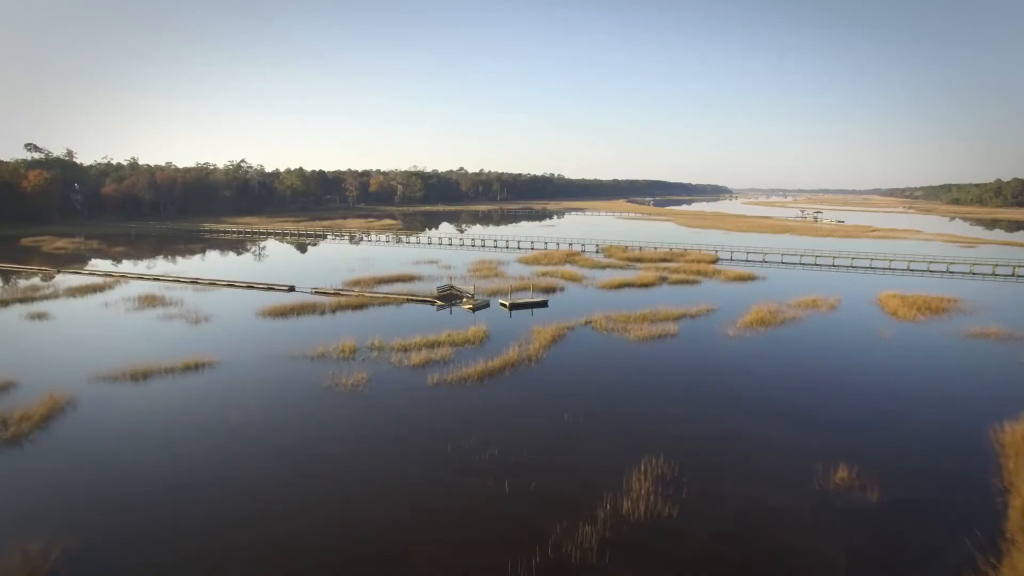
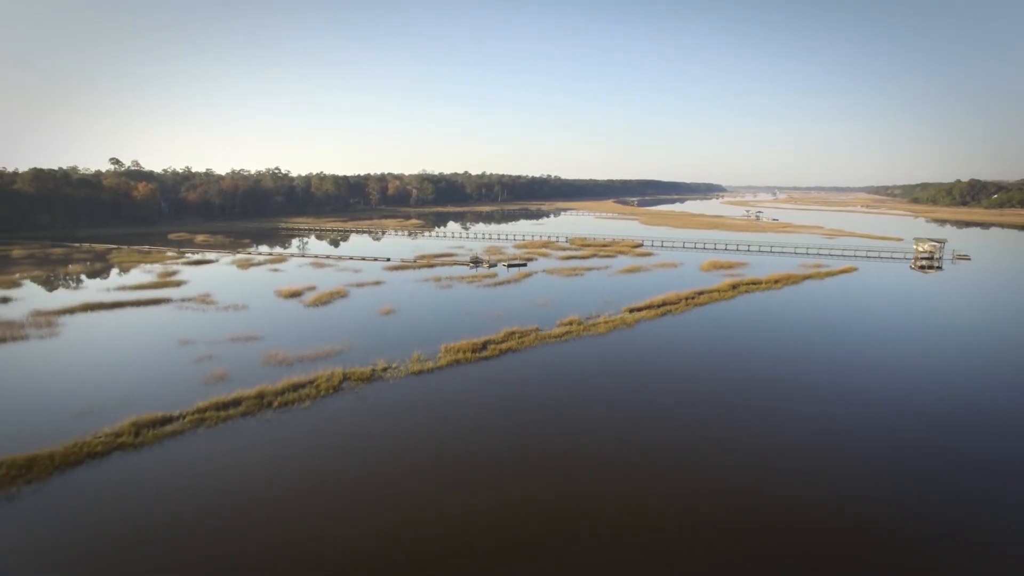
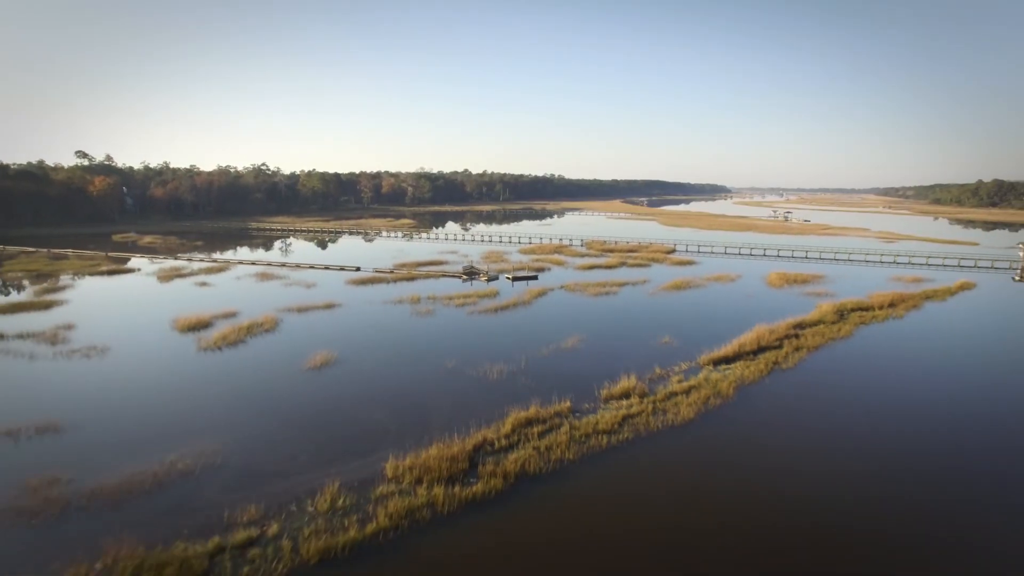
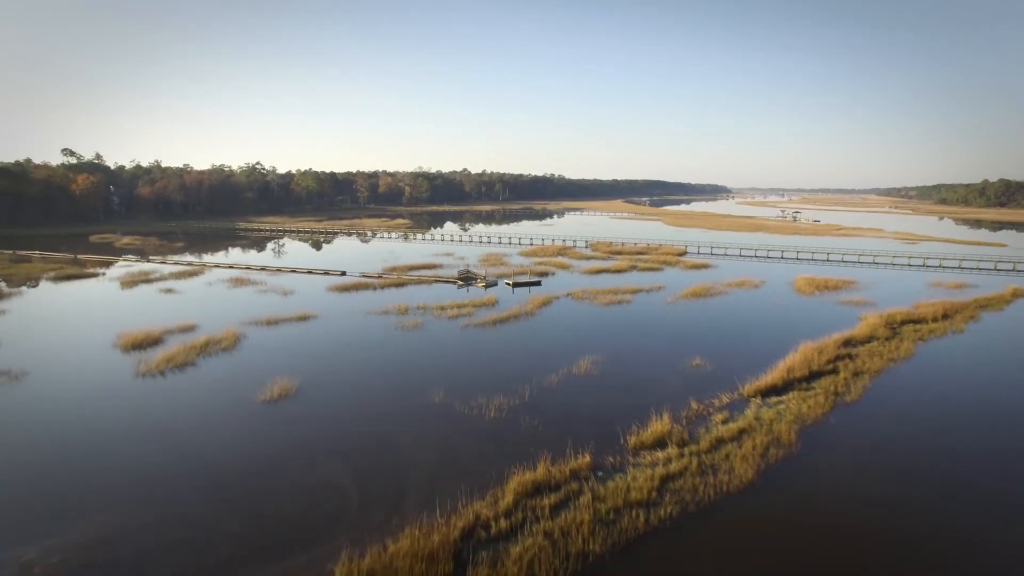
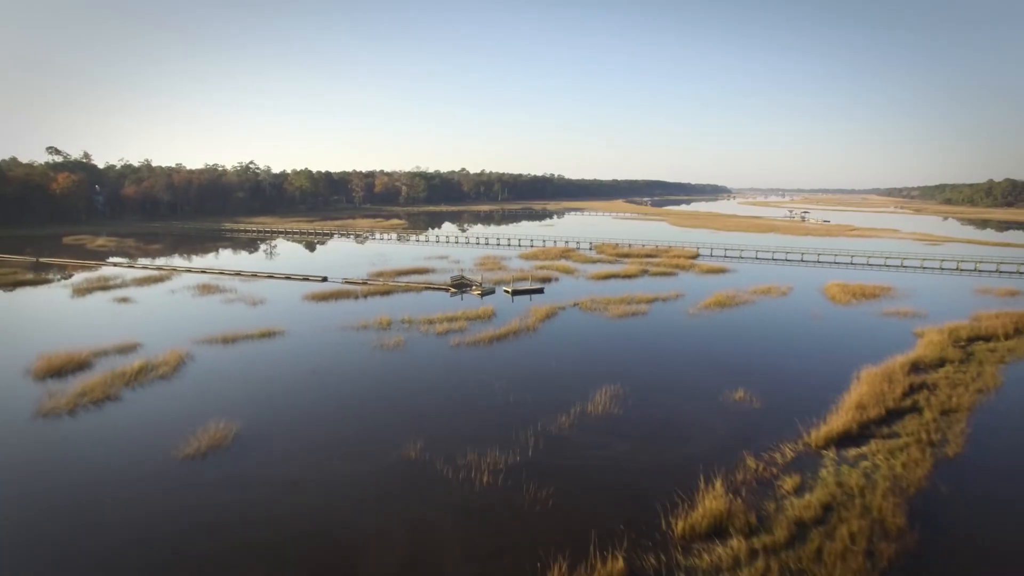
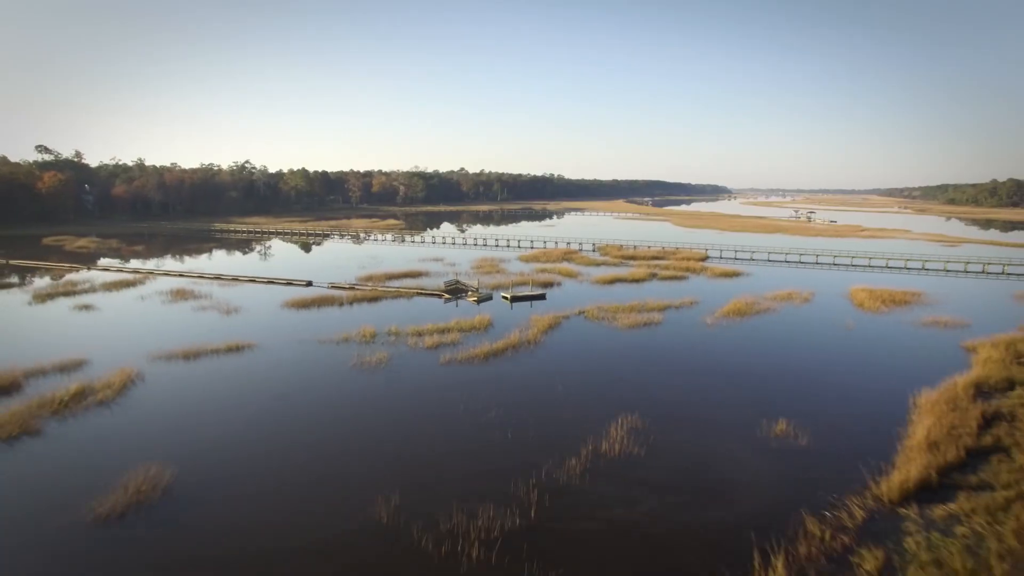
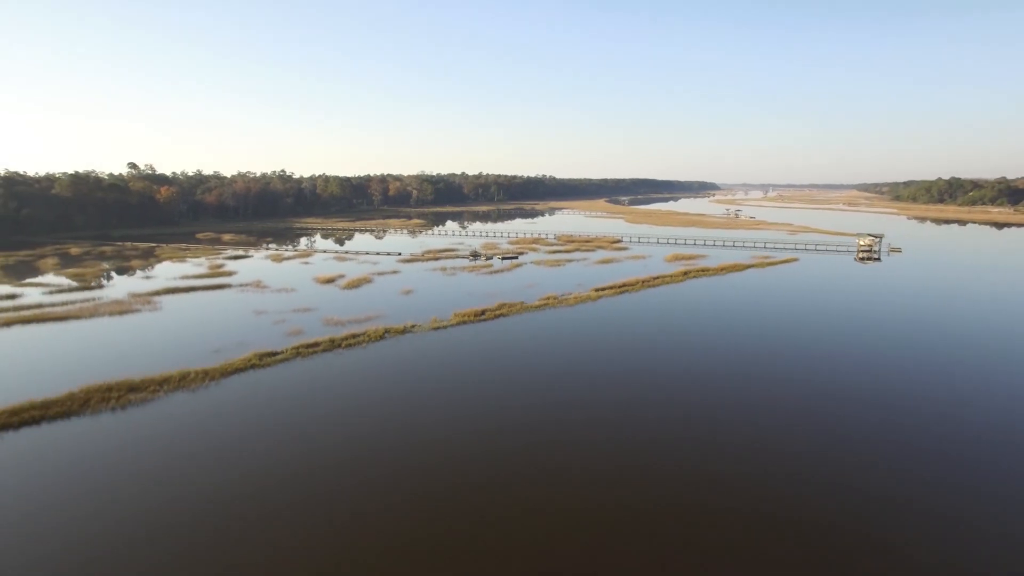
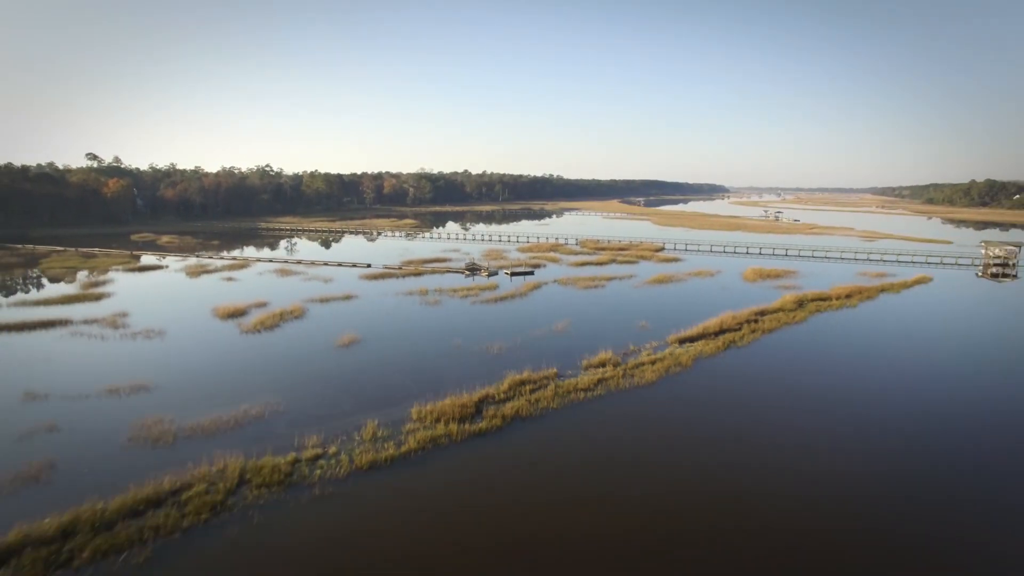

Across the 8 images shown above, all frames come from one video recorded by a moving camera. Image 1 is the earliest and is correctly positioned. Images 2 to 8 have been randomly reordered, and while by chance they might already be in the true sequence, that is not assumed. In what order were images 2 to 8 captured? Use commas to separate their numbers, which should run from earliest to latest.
6, 5, 4, 3, 8, 2, 7
